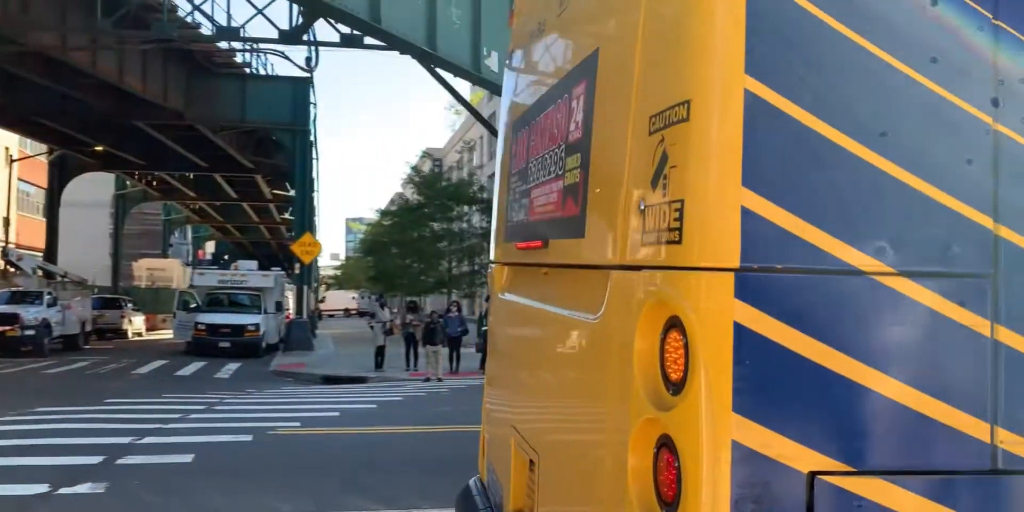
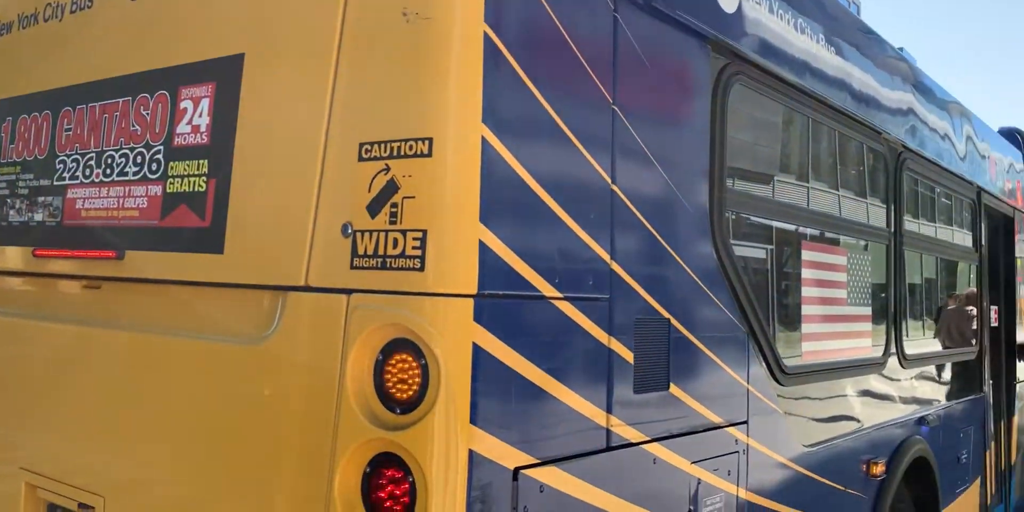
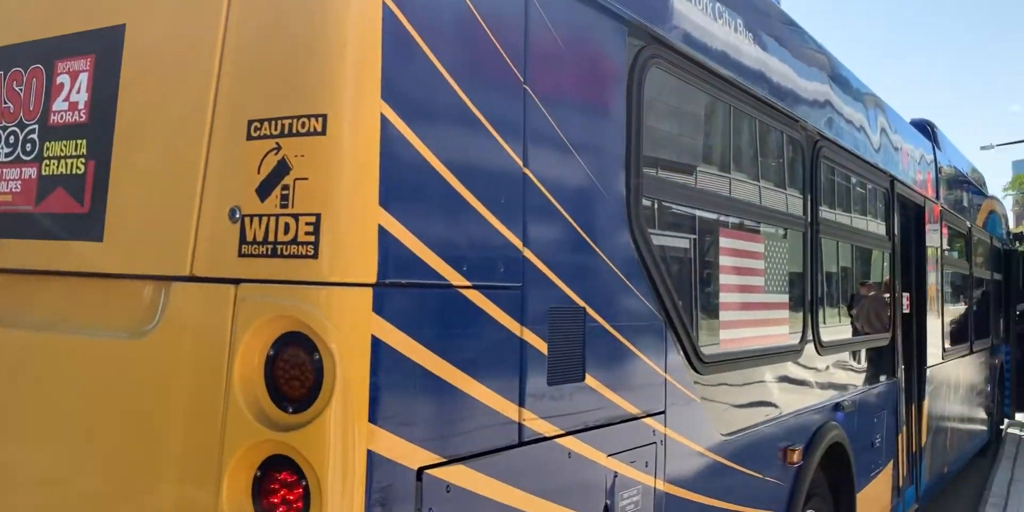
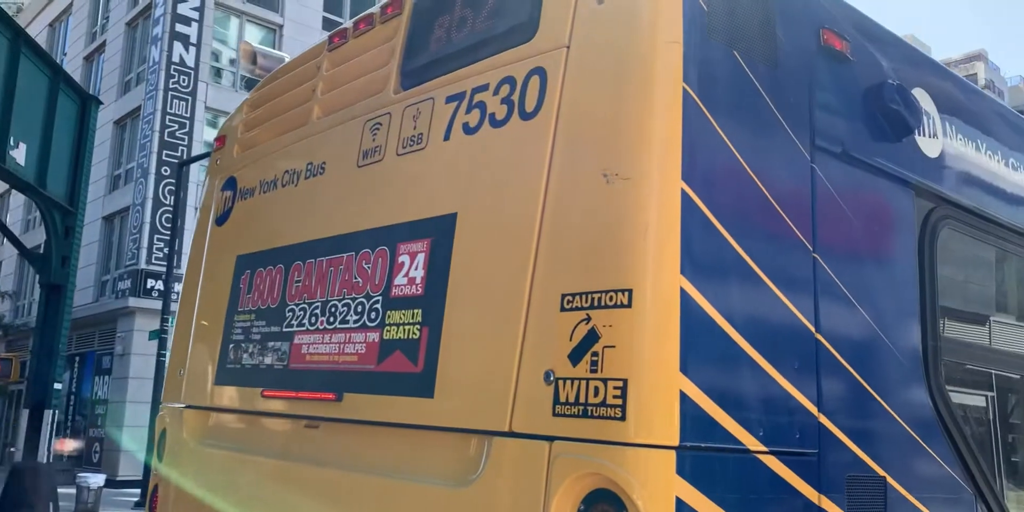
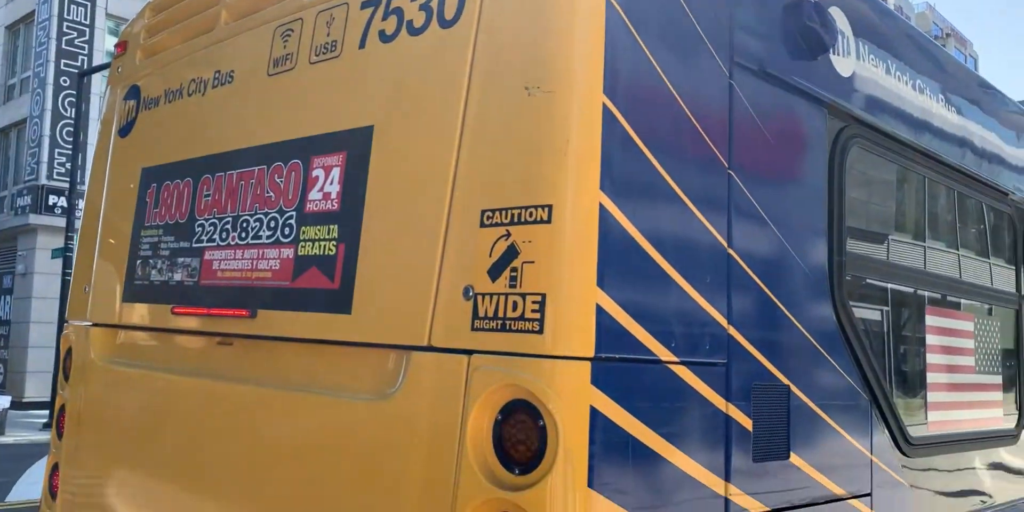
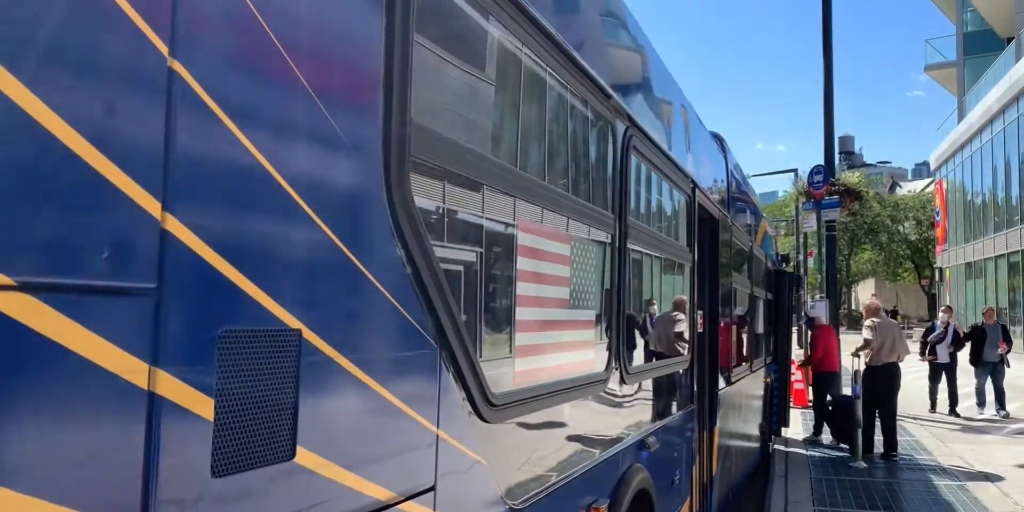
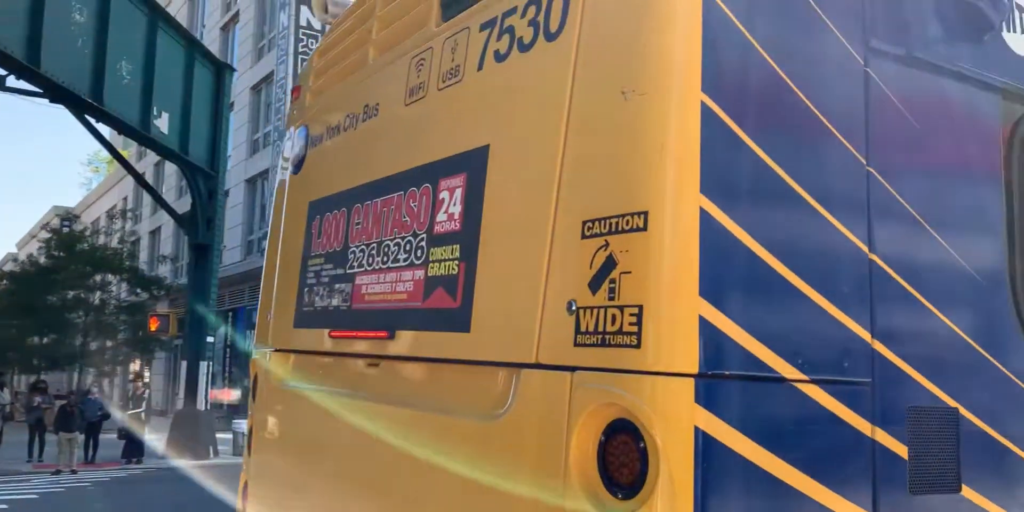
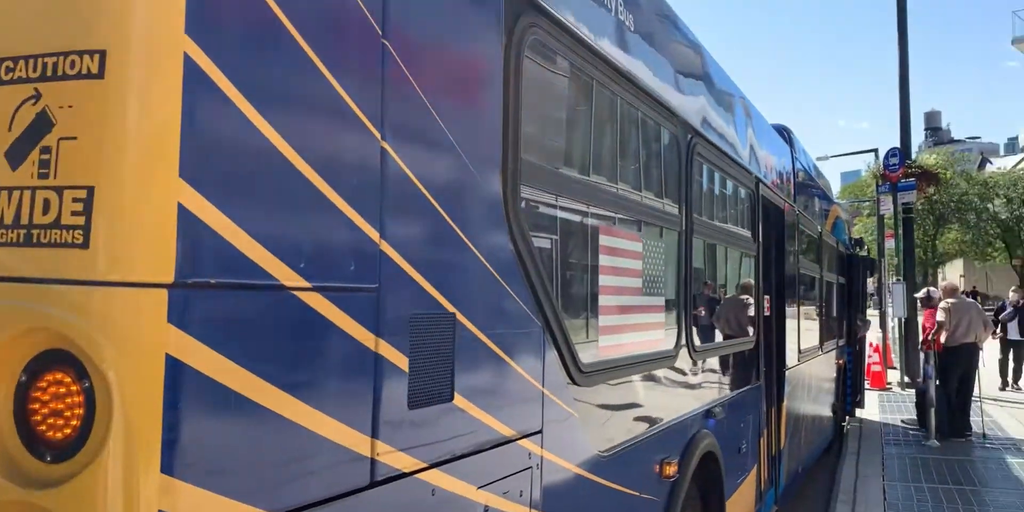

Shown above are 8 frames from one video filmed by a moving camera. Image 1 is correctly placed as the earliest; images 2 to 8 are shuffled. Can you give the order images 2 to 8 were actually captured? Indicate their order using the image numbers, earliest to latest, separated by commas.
7, 4, 5, 2, 3, 8, 6
